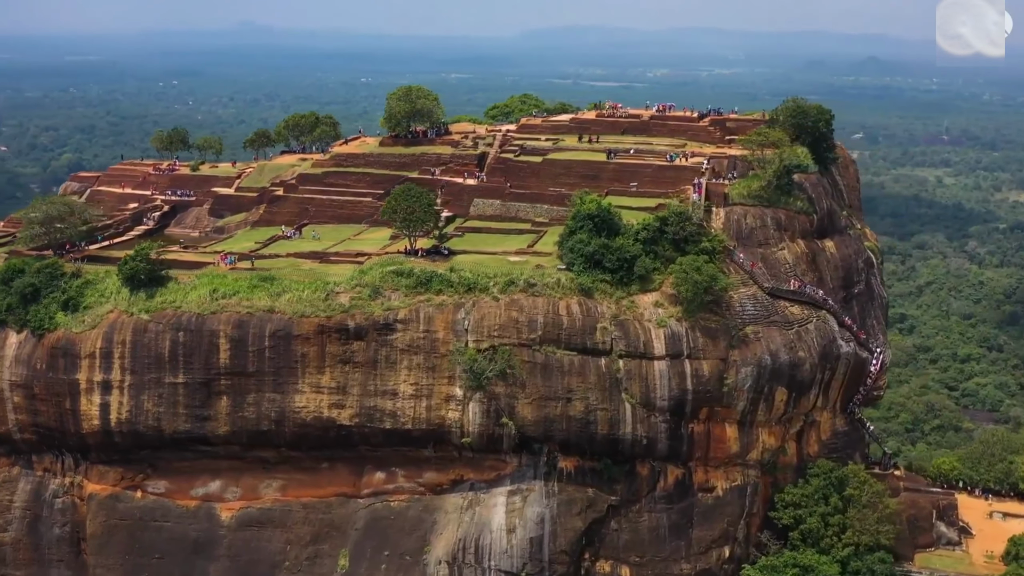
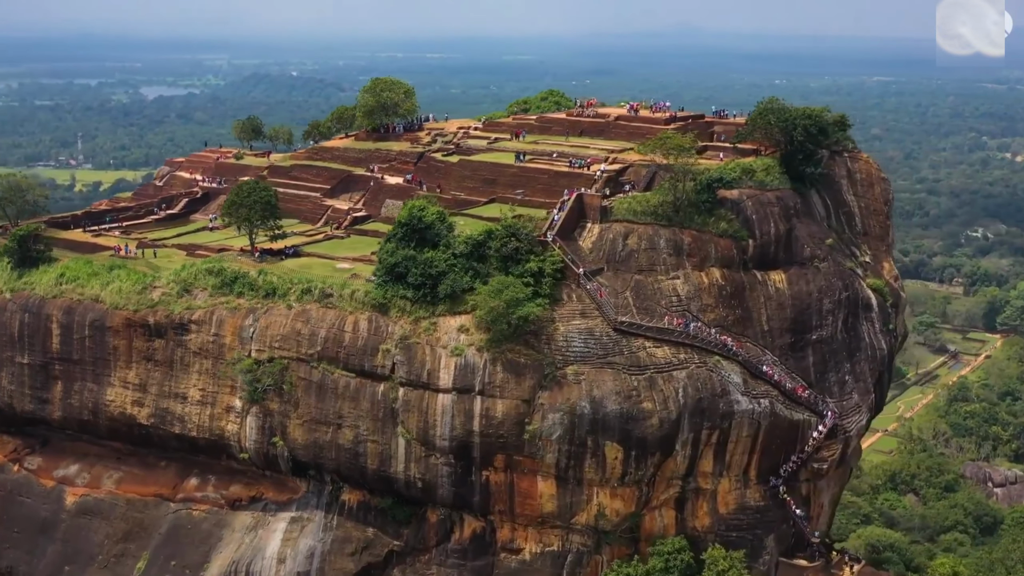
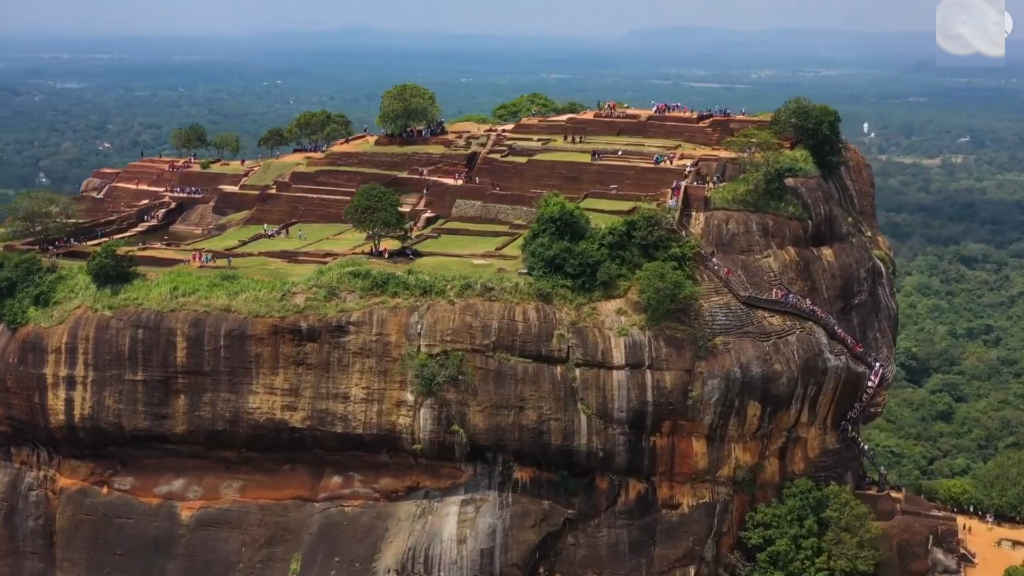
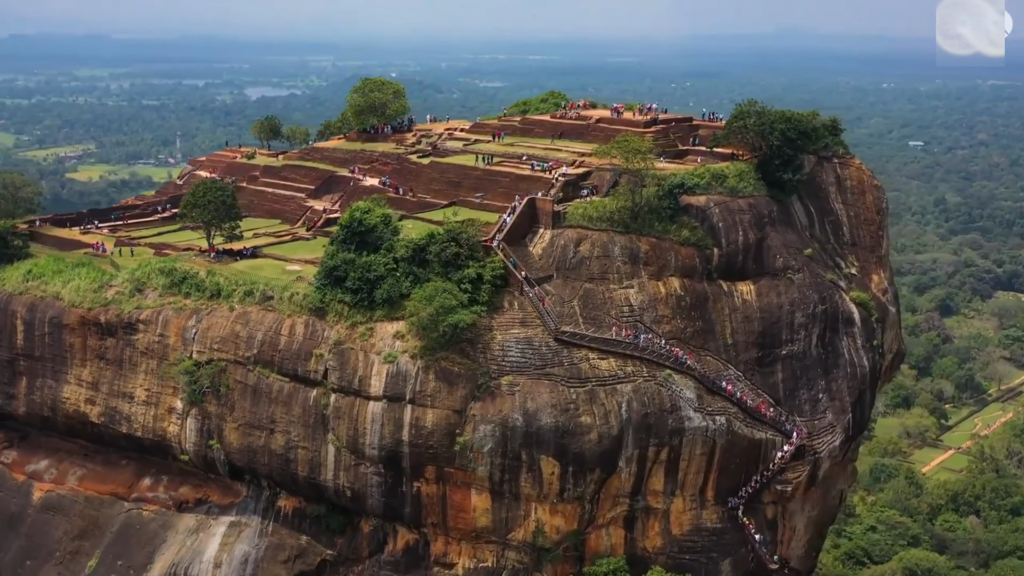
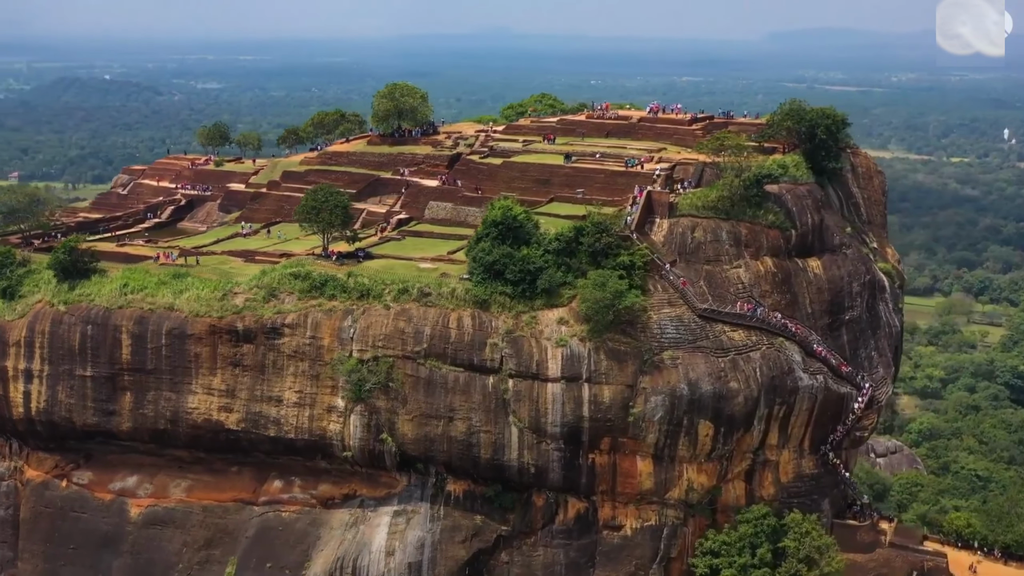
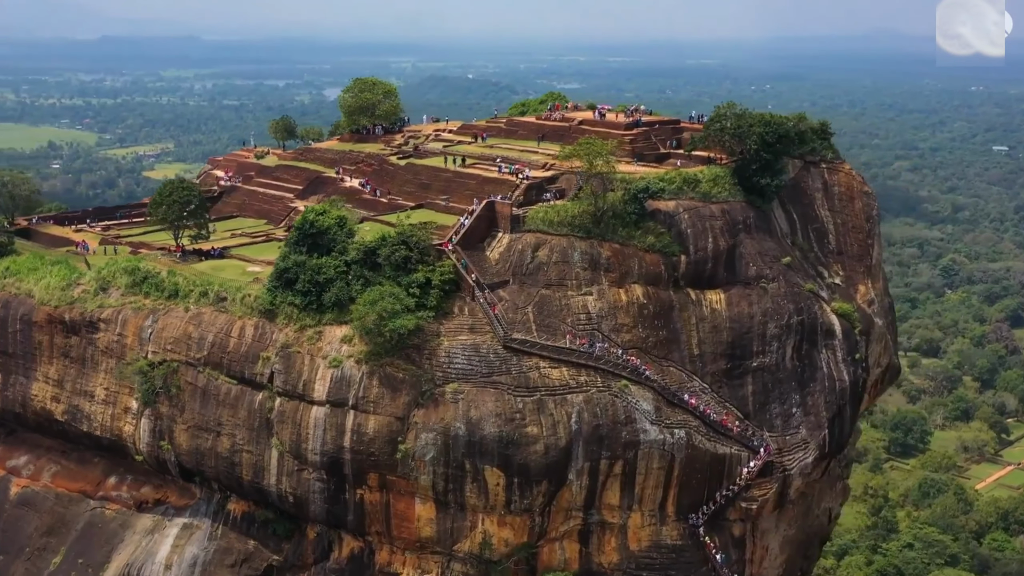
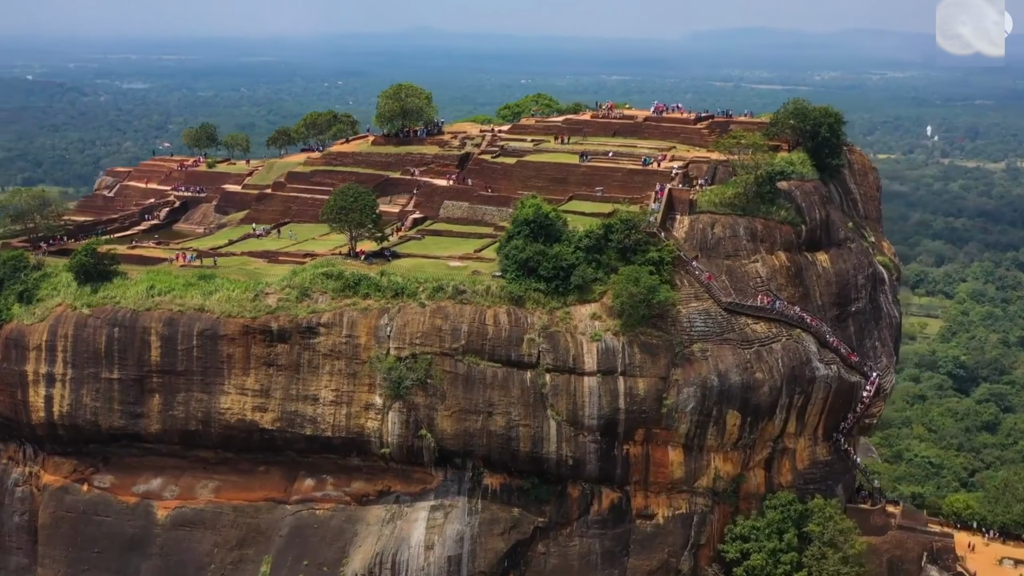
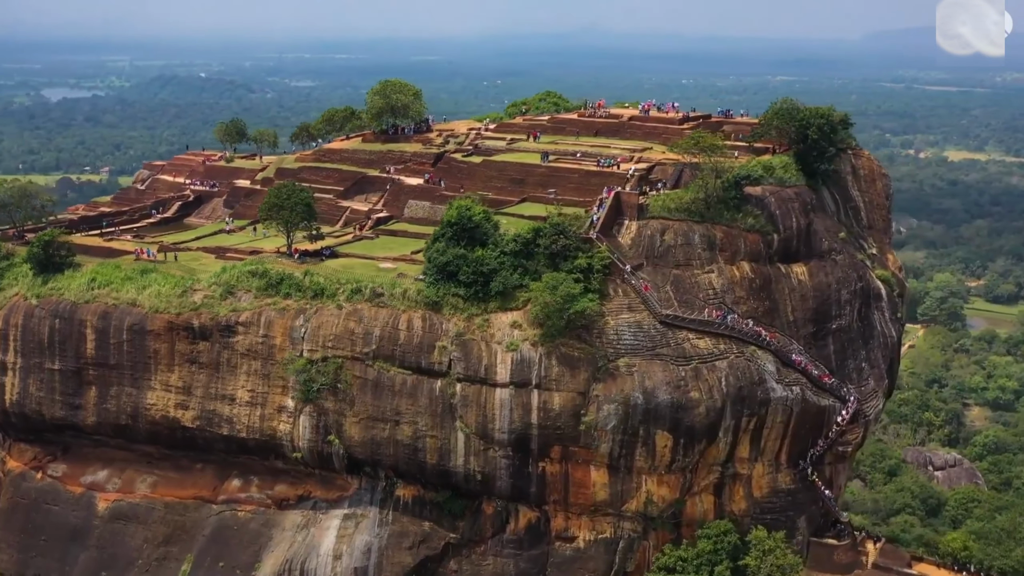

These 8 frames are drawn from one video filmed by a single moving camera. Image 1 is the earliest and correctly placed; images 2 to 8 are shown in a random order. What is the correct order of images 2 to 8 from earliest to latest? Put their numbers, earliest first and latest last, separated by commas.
3, 7, 5, 8, 2, 4, 6
